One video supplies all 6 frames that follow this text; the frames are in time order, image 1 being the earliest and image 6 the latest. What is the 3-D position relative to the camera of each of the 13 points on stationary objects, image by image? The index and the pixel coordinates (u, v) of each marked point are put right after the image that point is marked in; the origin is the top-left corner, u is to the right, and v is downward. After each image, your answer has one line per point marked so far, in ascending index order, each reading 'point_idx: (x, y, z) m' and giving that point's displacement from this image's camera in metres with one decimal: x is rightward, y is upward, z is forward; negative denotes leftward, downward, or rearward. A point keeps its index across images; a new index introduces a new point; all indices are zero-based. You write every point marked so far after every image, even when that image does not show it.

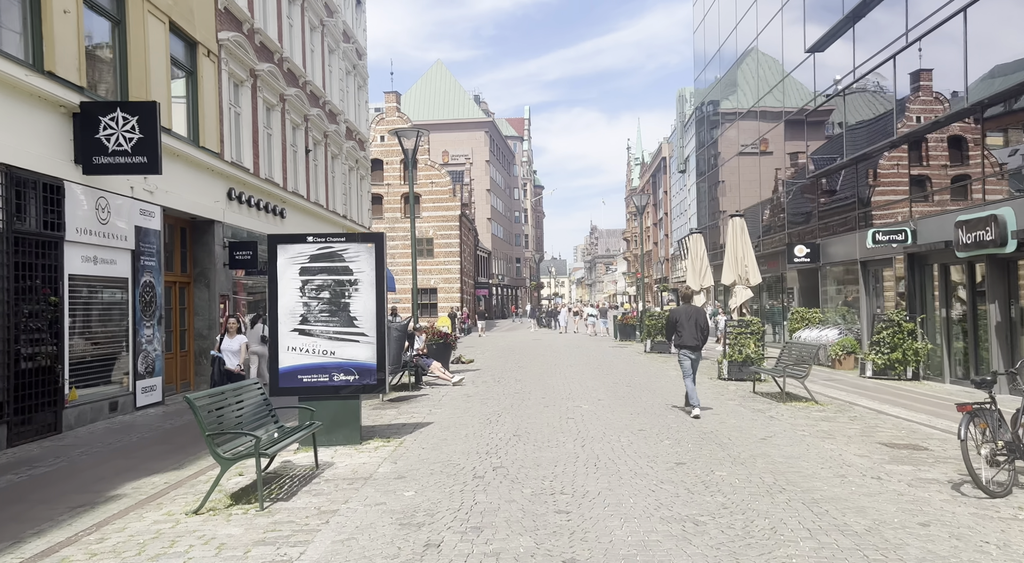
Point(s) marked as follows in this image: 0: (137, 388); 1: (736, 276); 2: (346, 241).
0: (-5.9, -1.7, +13.0) m
1: (+5.0, +0.1, +18.0) m
2: (-1.9, +0.5, +9.4) m
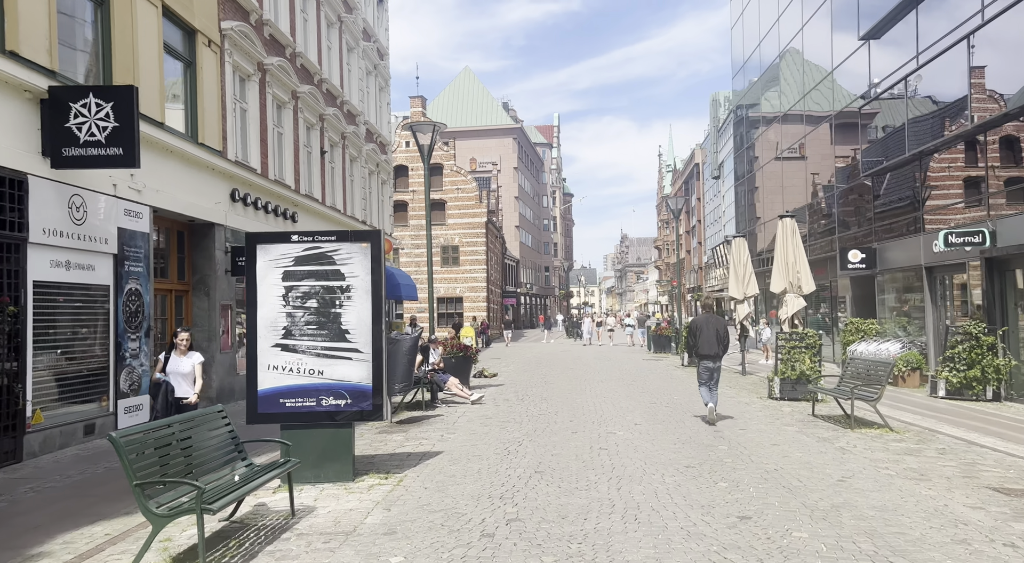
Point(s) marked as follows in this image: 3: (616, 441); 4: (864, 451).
0: (-5.6, -1.8, +11.6) m
1: (+5.5, -0.1, +16.3) m
2: (-1.7, +0.4, +8.0) m
3: (+1.2, -1.9, +9.8) m
4: (+3.9, -1.9, +9.0) m
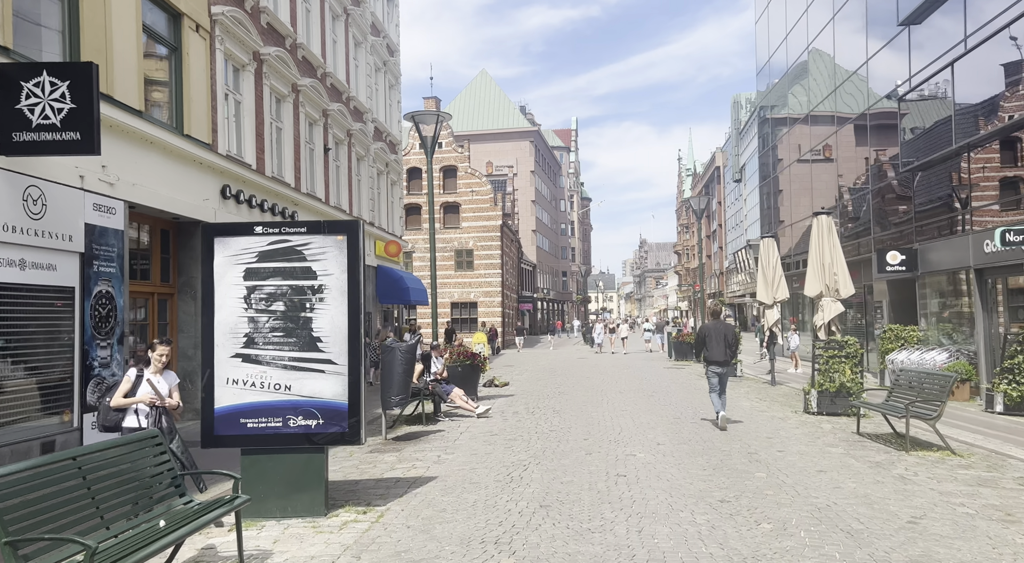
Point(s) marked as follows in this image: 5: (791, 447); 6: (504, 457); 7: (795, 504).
0: (-5.5, -1.8, +10.5) m
1: (+5.7, -0.1, +15.0) m
2: (-1.7, +0.4, +6.8) m
3: (+1.3, -1.9, +8.5) m
4: (+3.9, -1.9, +7.7) m
5: (+3.3, -2.0, +9.8) m
6: (-0.1, -2.0, +9.4) m
7: (+2.3, -1.8, +6.7) m
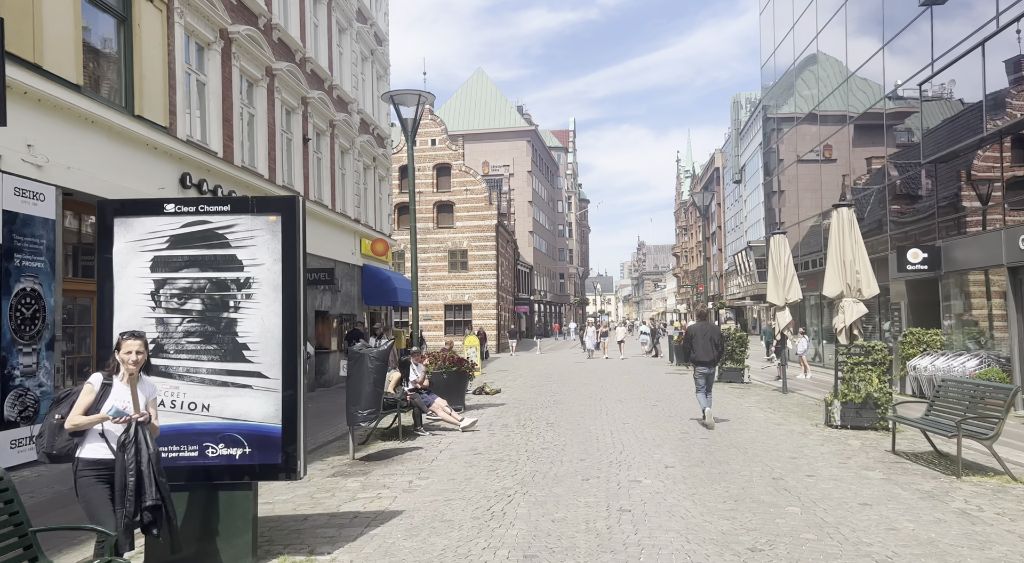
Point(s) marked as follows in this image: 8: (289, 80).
0: (-5.6, -1.8, +9.1) m
1: (+5.5, -0.1, +13.6) m
2: (-1.9, +0.5, +5.4) m
3: (+1.1, -1.9, +7.2) m
4: (+3.7, -1.8, +6.3) m
5: (+3.2, -1.9, +8.4) m
6: (-0.2, -2.0, +8.0) m
7: (+2.2, -1.8, +5.3) m
8: (-5.2, +4.7, +18.9) m
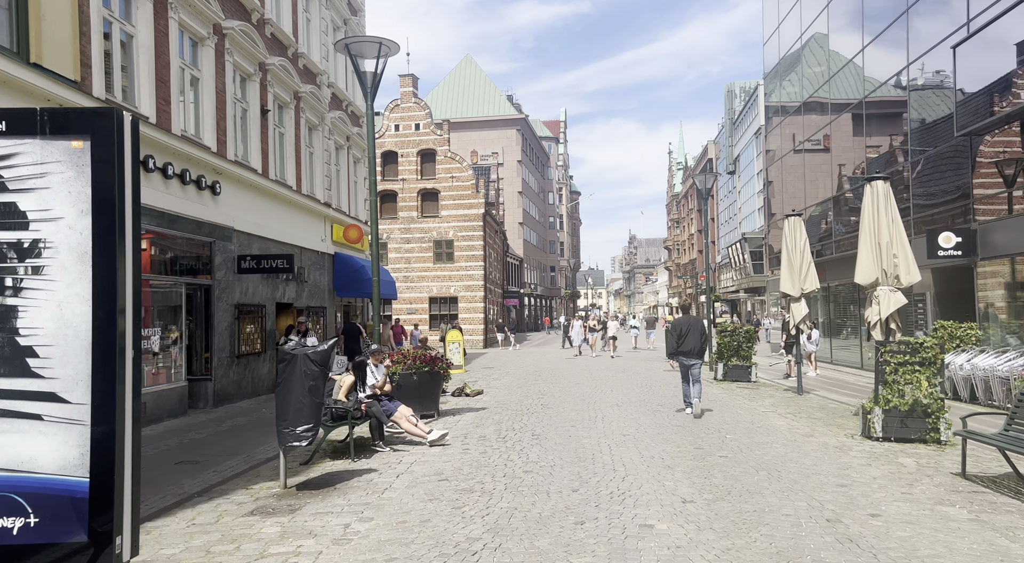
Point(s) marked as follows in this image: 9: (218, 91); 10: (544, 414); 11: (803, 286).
0: (-5.9, -1.6, +7.0) m
1: (+5.2, +0.1, +11.6) m
2: (-2.1, +0.6, +3.4) m
3: (+0.9, -1.7, +5.2) m
4: (+3.5, -1.7, +4.3) m
5: (+2.9, -1.8, +6.4) m
6: (-0.5, -1.8, +6.0) m
7: (+1.9, -1.6, +3.3) m
8: (-5.5, +4.9, +16.8) m
9: (-5.7, +3.7, +15.9) m
10: (+0.5, -2.0, +12.6) m
11: (+5.7, -0.1, +16.1) m
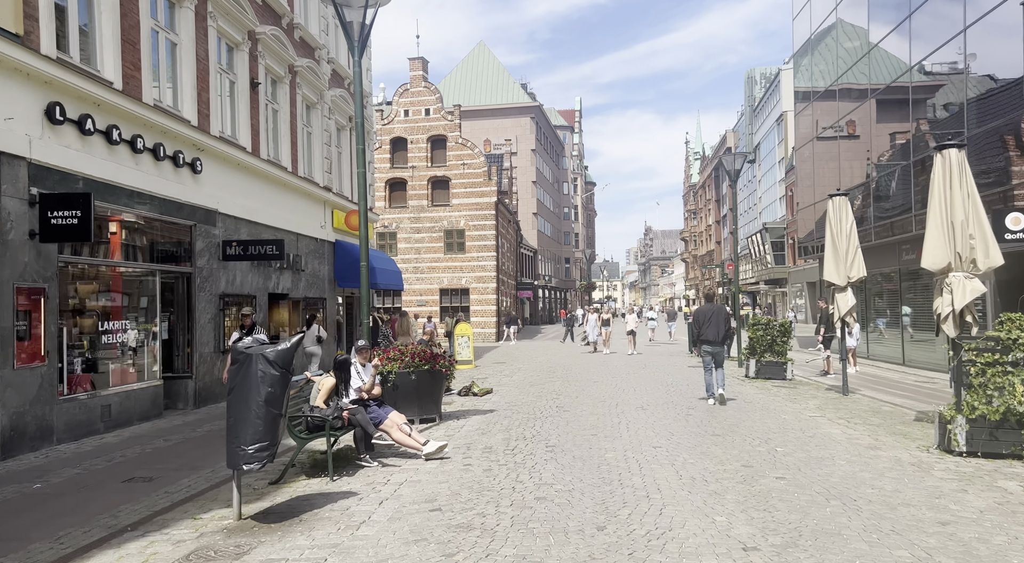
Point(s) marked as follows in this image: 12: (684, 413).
0: (-5.8, -1.5, +5.6) m
1: (+5.4, +0.3, +10.0) m
2: (-2.1, +0.7, +1.8) m
3: (+0.9, -1.6, +3.6) m
4: (+3.5, -1.6, +2.7) m
5: (+3.0, -1.6, +4.8) m
6: (-0.4, -1.7, +4.4) m
7: (+1.9, -1.5, +1.7) m
8: (-5.3, +5.1, +15.3) m
9: (-5.5, +3.9, +14.4) m
10: (+0.6, -1.8, +11.0) m
11: (+5.9, +0.1, +14.4) m
12: (+2.5, -1.9, +11.9) m
